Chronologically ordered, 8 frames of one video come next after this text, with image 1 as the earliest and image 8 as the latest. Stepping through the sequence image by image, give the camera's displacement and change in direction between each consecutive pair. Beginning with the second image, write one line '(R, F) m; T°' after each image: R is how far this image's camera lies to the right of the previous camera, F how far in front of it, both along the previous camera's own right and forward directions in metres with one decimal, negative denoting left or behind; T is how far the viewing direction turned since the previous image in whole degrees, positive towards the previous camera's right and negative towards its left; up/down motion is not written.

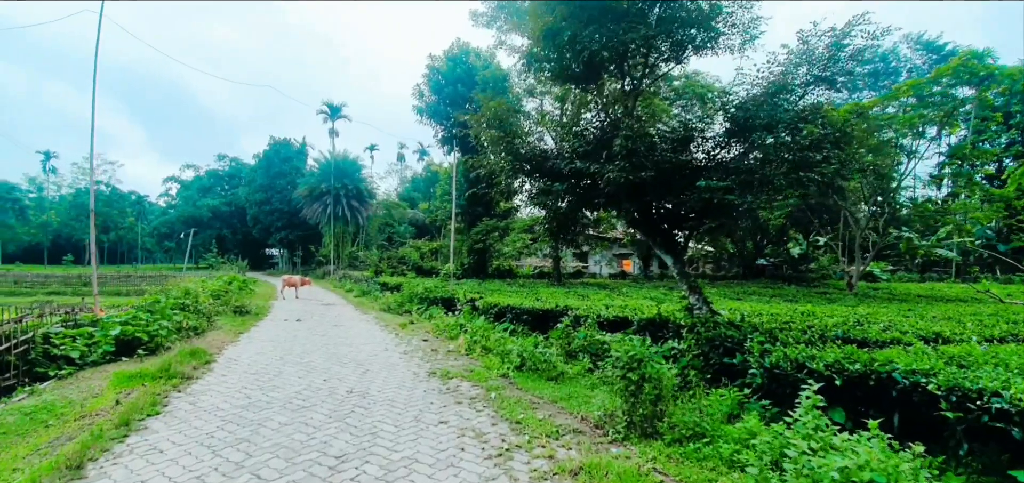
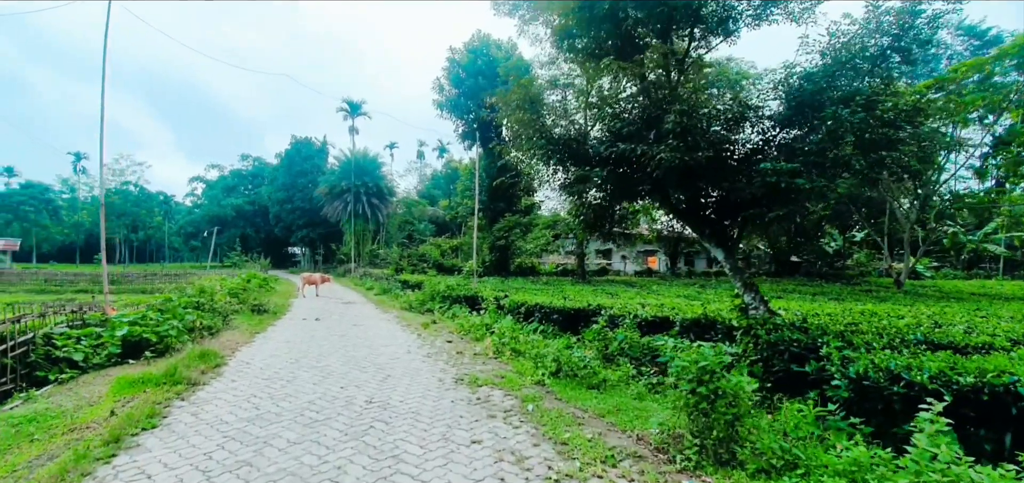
(-0.2, +0.7) m; -2°
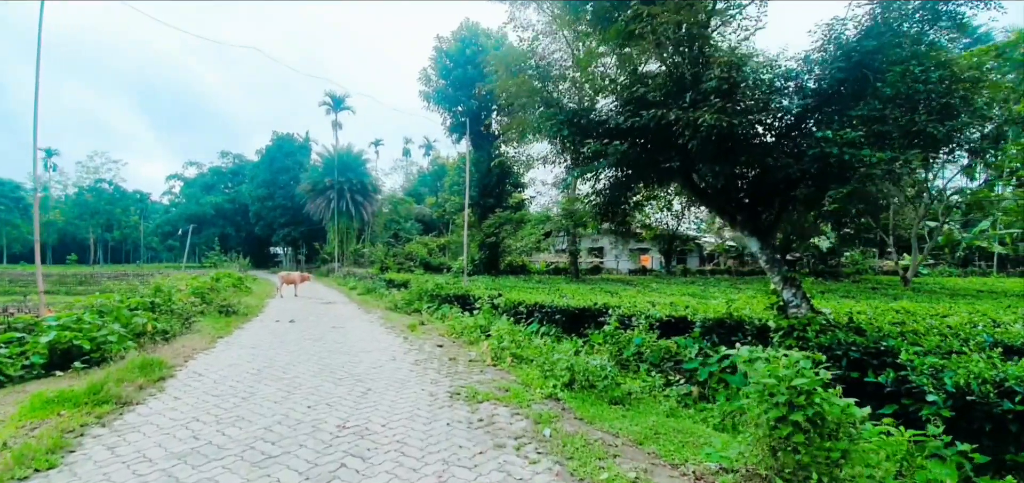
(-0.2, +1.0) m; +2°
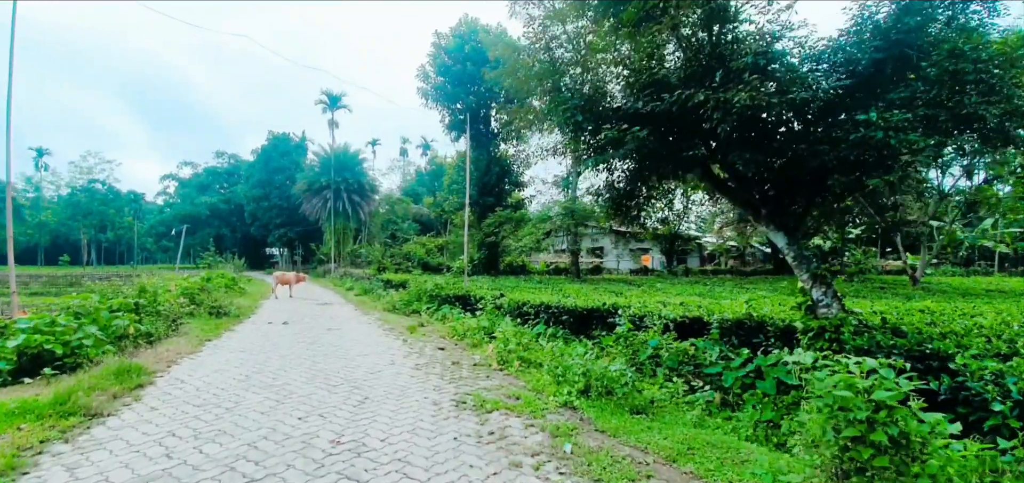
(-0.1, +0.4) m; 0°
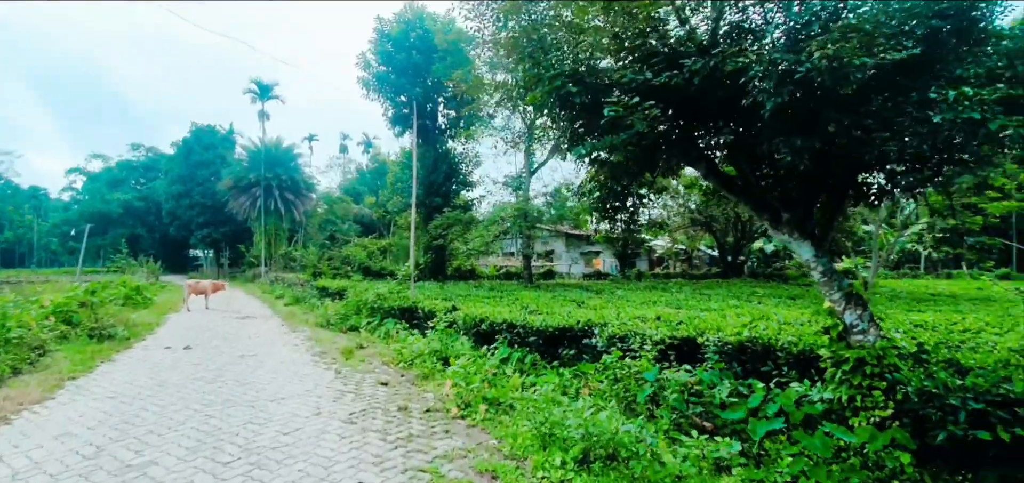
(-0.2, +1.3) m; +6°
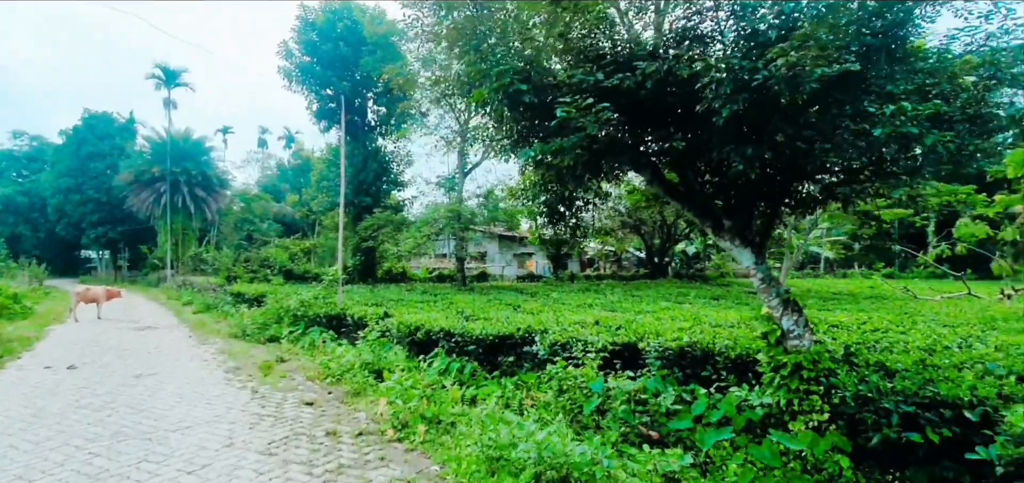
(-0.1, +0.3) m; +8°
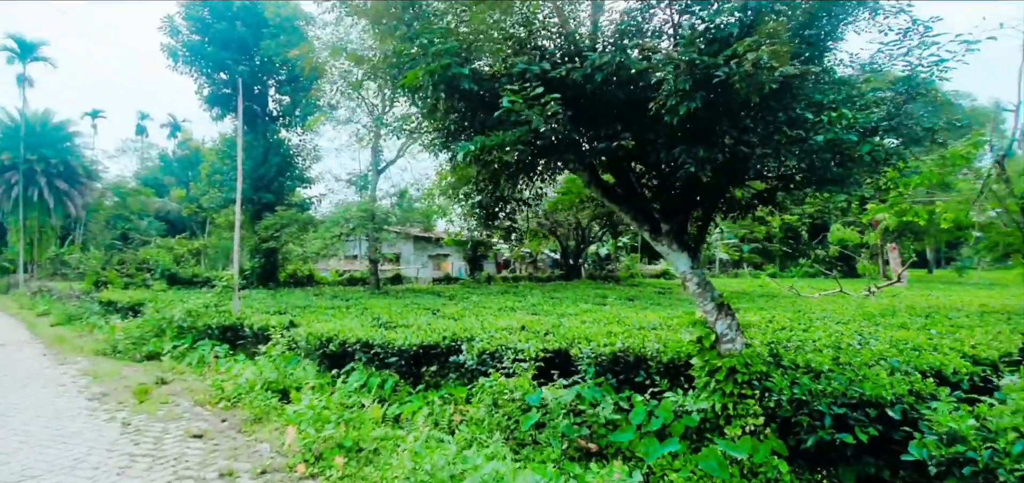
(-0.2, +0.4) m; +10°
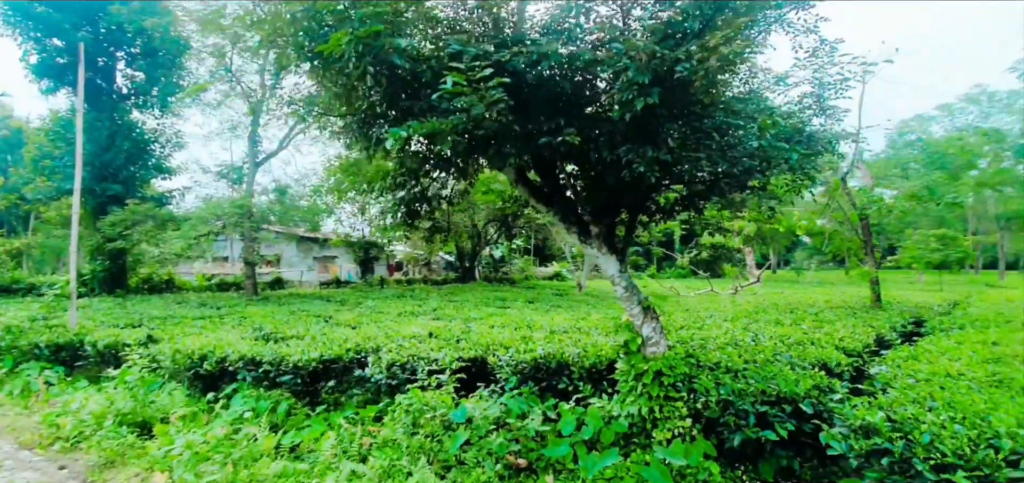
(-0.3, +0.4) m; +13°
